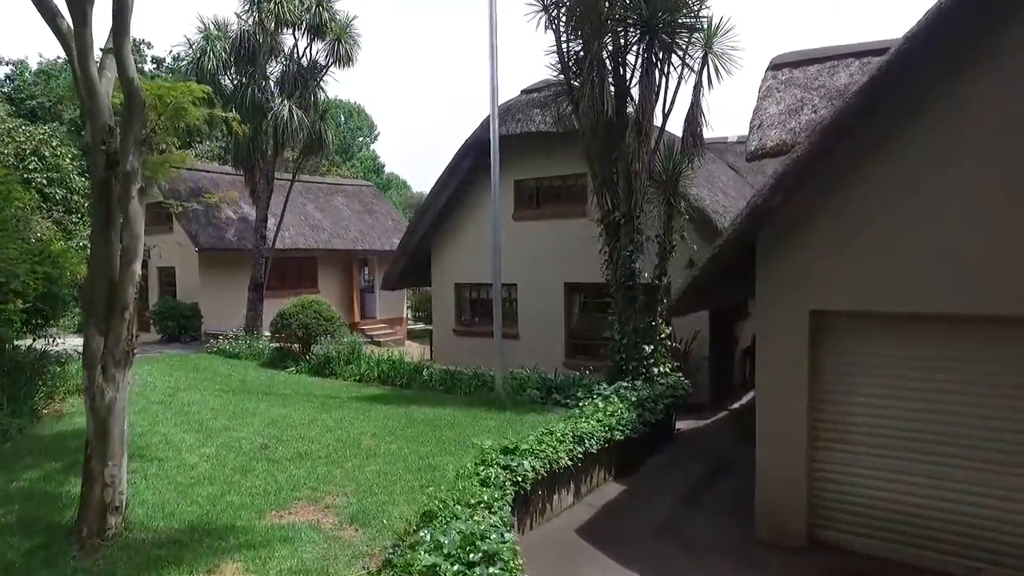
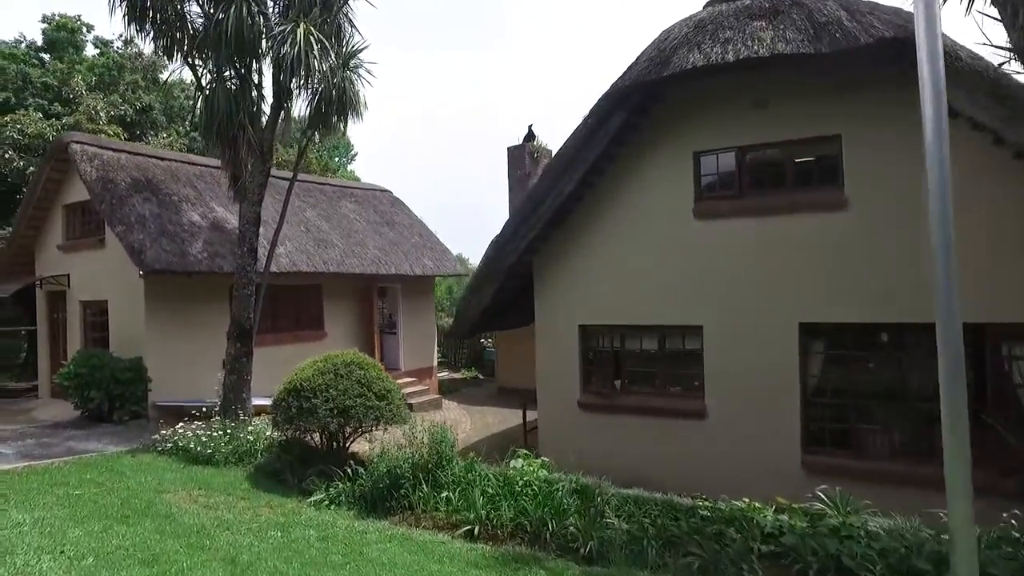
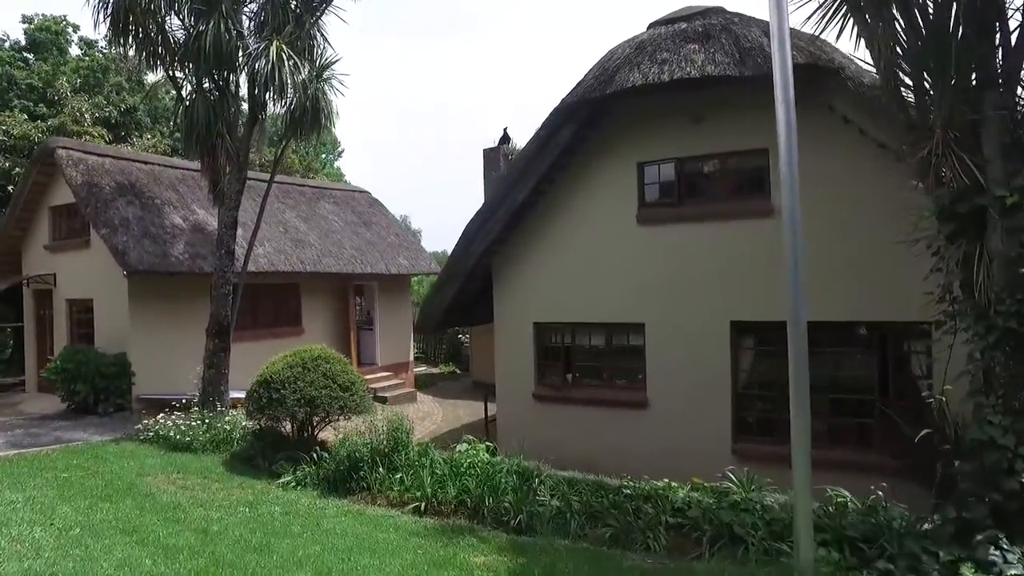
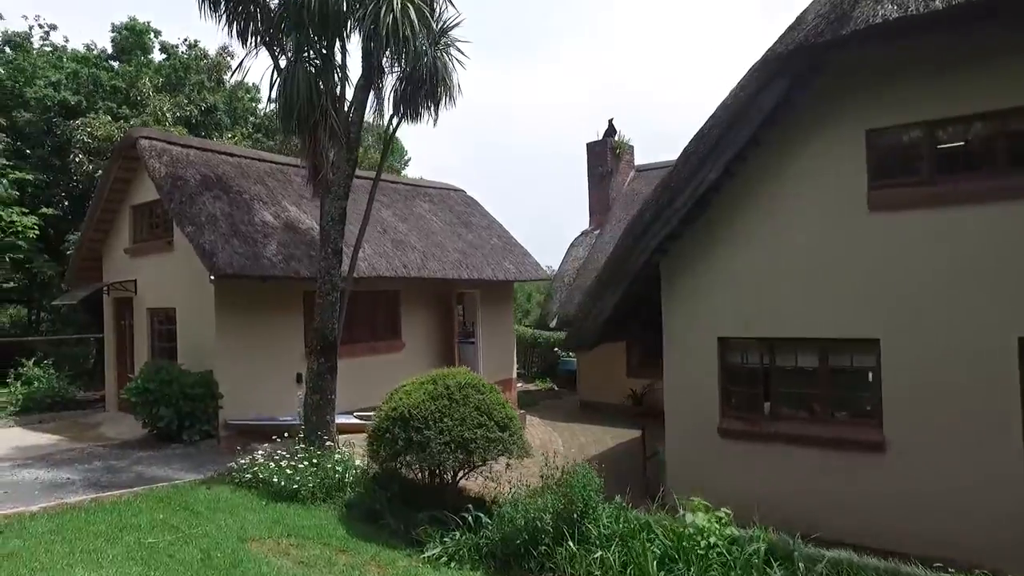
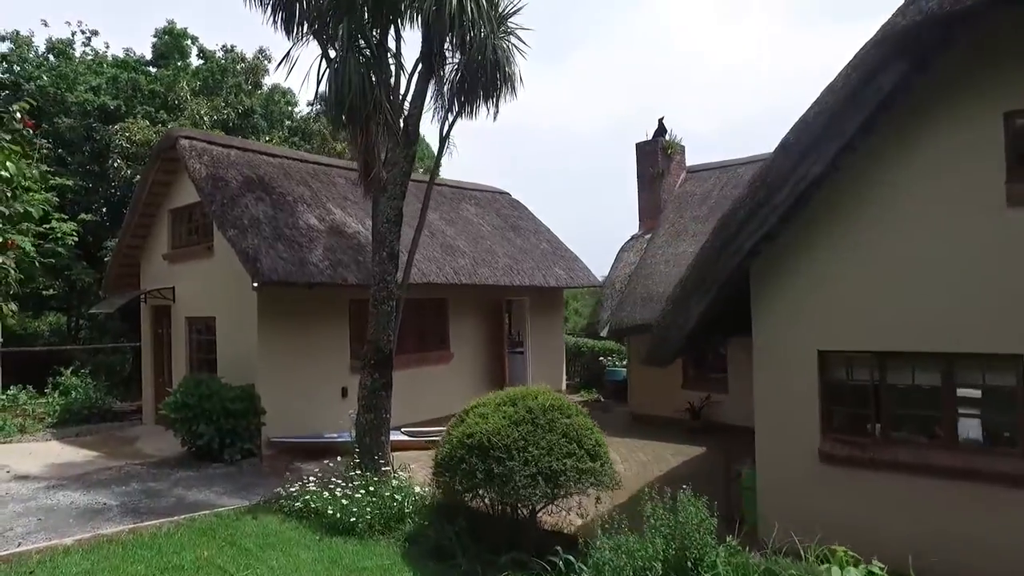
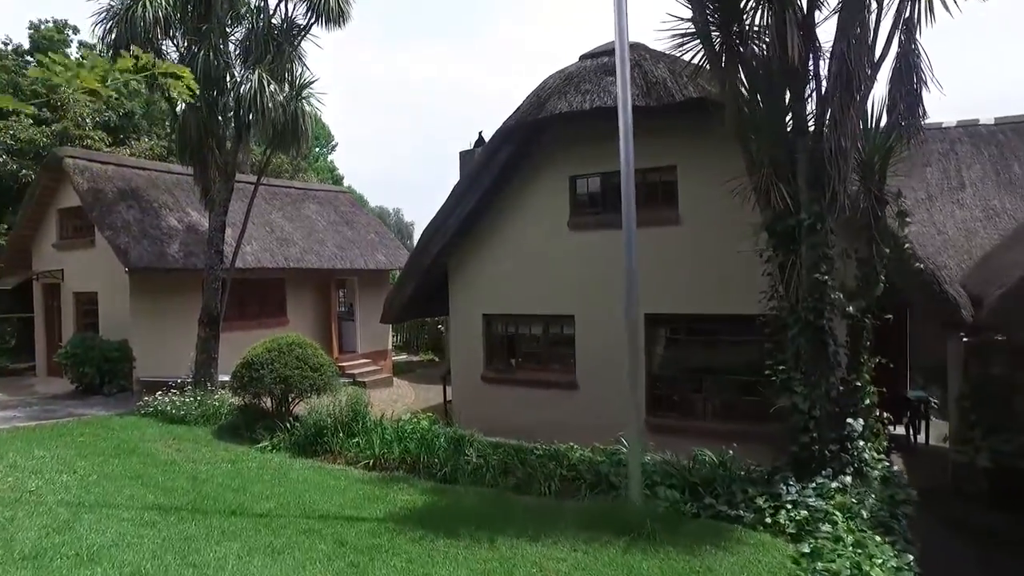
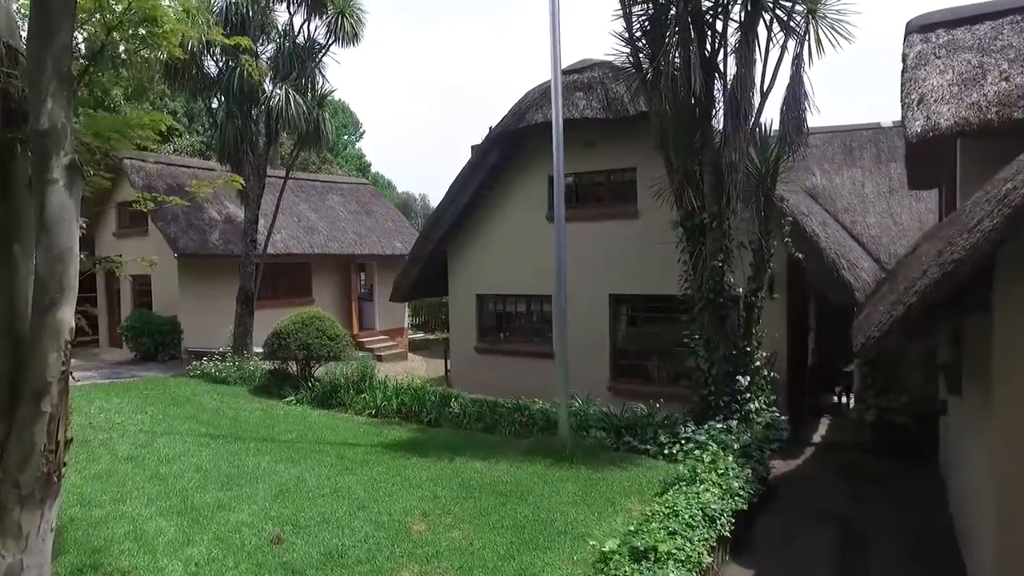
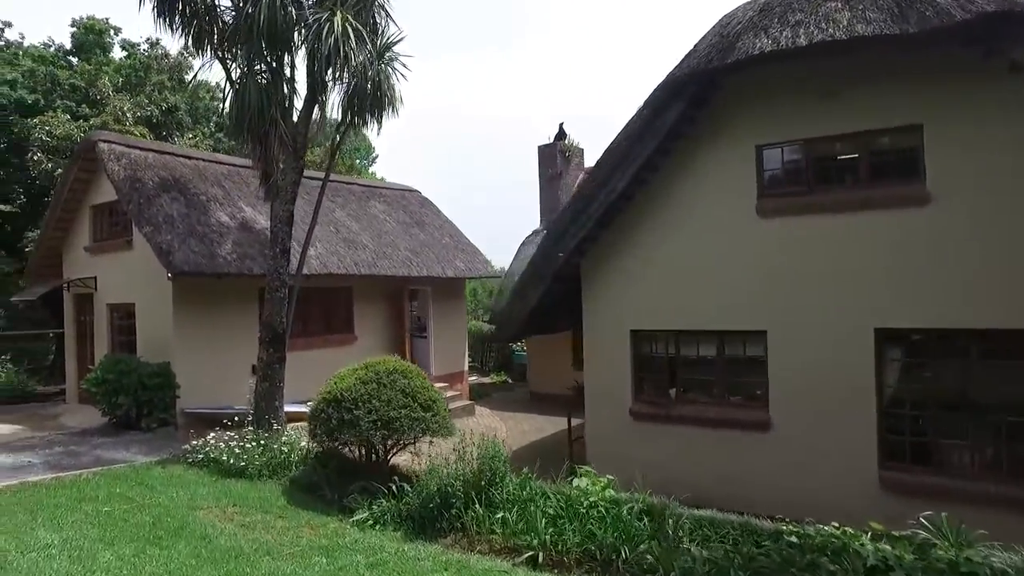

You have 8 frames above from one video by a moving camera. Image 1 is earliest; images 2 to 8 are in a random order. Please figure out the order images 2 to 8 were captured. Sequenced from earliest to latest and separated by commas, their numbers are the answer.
7, 6, 3, 2, 8, 4, 5
